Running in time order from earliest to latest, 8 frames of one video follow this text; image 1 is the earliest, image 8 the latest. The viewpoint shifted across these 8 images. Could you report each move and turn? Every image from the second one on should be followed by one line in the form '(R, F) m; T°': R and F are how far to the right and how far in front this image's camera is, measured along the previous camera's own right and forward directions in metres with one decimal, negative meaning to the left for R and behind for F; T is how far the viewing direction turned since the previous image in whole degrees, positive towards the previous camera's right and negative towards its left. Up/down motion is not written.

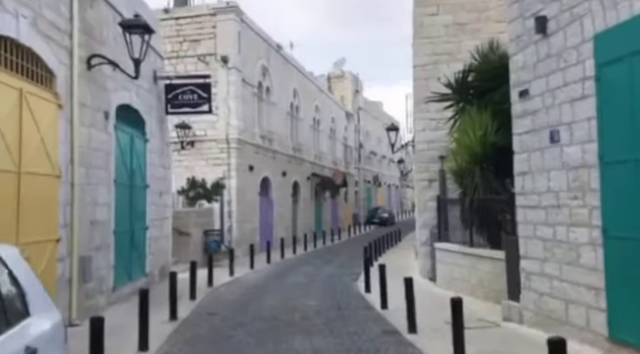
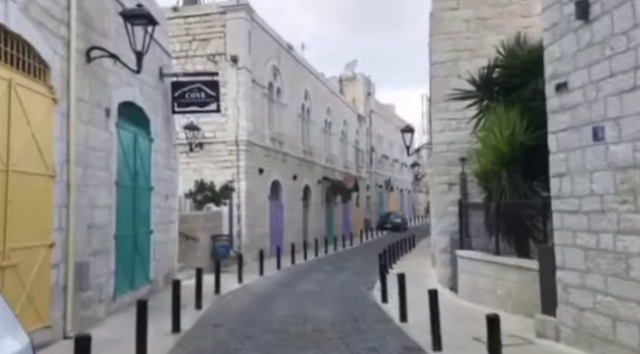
(-0.1, +0.7) m; -1°
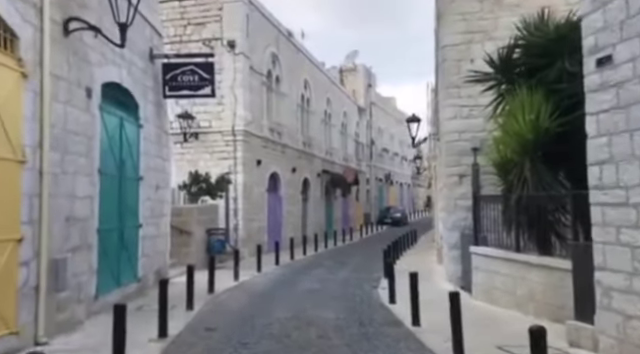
(-0.1, +0.9) m; 0°
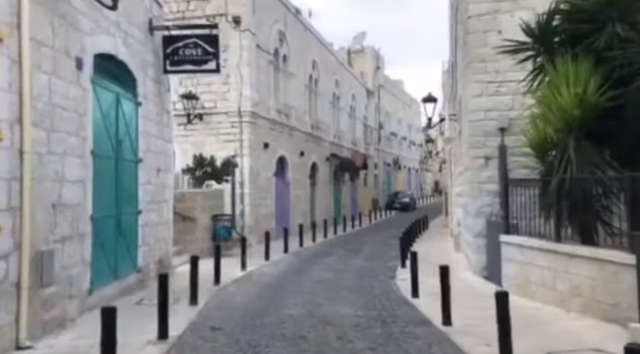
(-0.2, +0.9) m; 0°
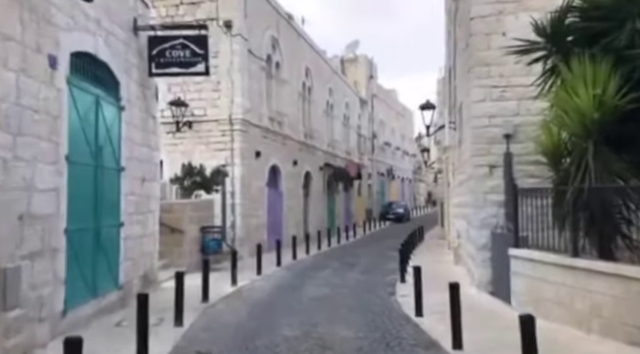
(-0.1, +0.6) m; +1°
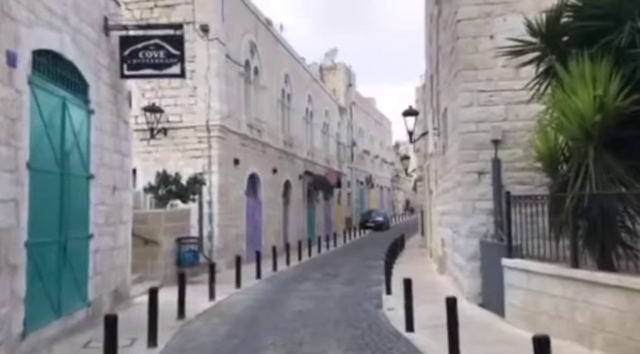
(-0.1, +0.5) m; +2°
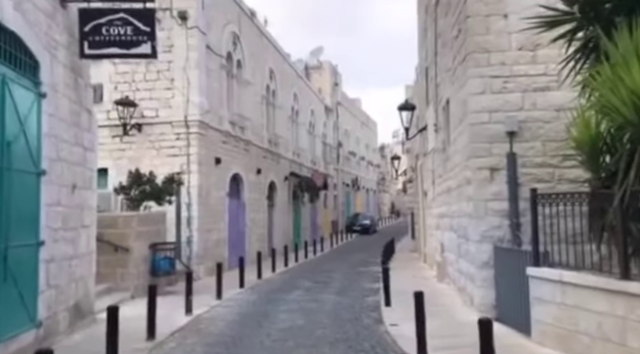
(-0.1, +1.3) m; +2°
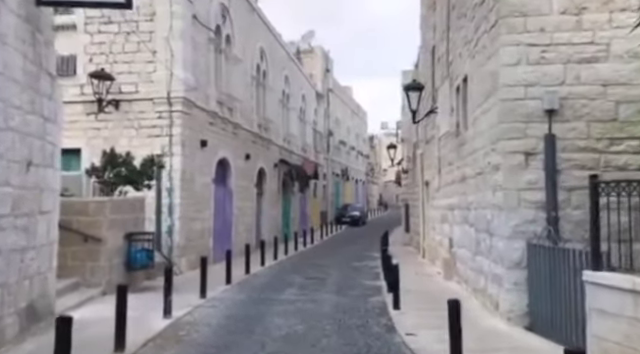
(-0.3, +1.4) m; +1°
